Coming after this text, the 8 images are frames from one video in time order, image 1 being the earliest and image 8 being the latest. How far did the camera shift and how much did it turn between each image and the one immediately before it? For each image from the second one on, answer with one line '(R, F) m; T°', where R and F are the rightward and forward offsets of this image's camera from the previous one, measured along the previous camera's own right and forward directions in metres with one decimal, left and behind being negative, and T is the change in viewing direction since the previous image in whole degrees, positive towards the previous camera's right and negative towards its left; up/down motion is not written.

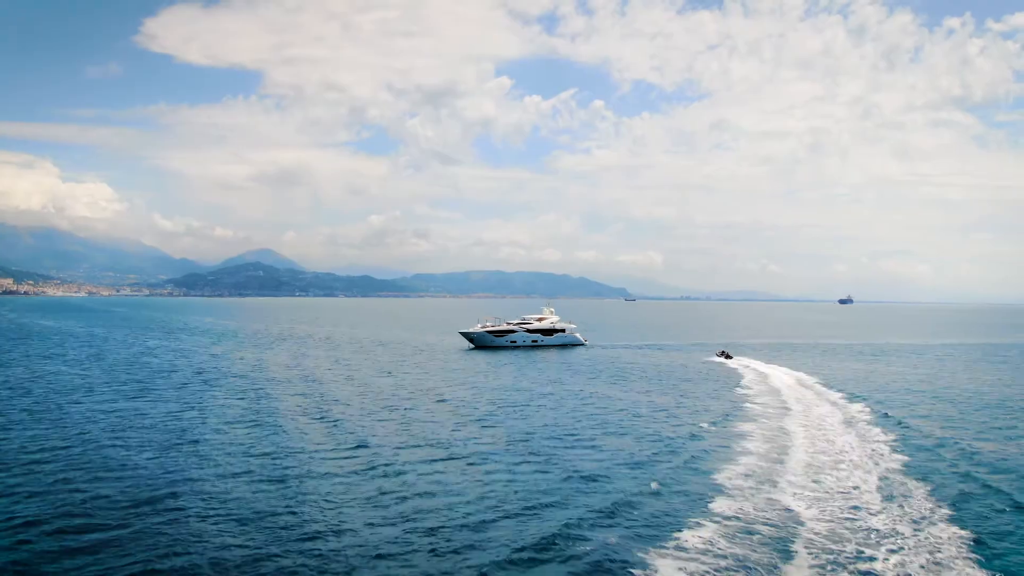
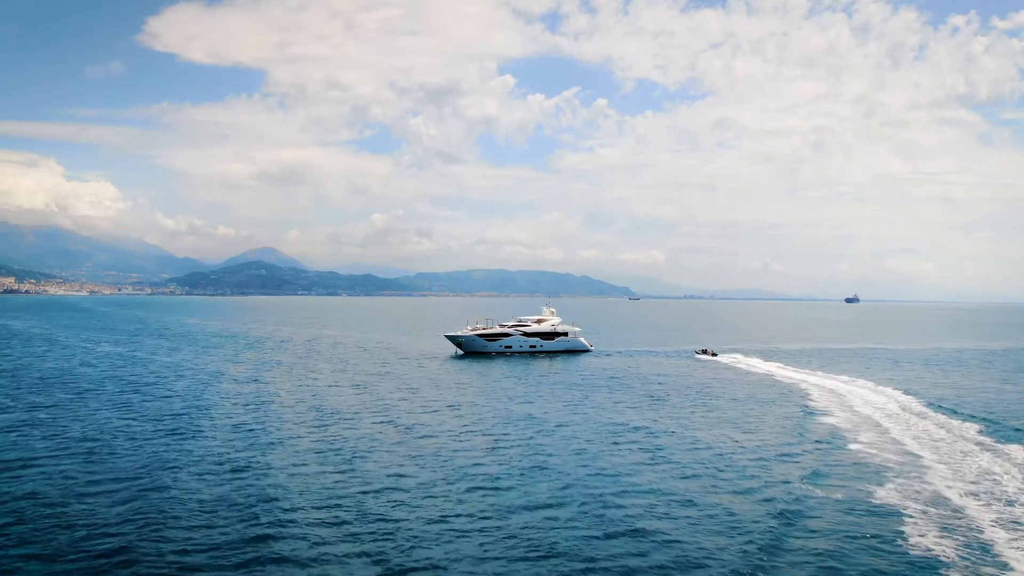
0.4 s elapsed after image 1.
(+1.2, +12.7) m; 0°
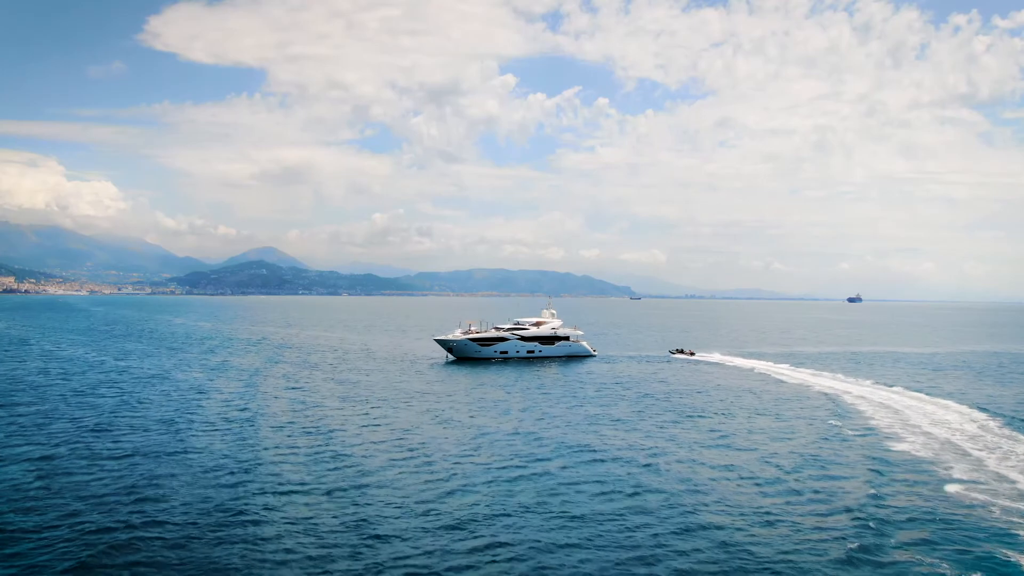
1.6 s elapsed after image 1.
(+0.6, +8.4) m; 0°
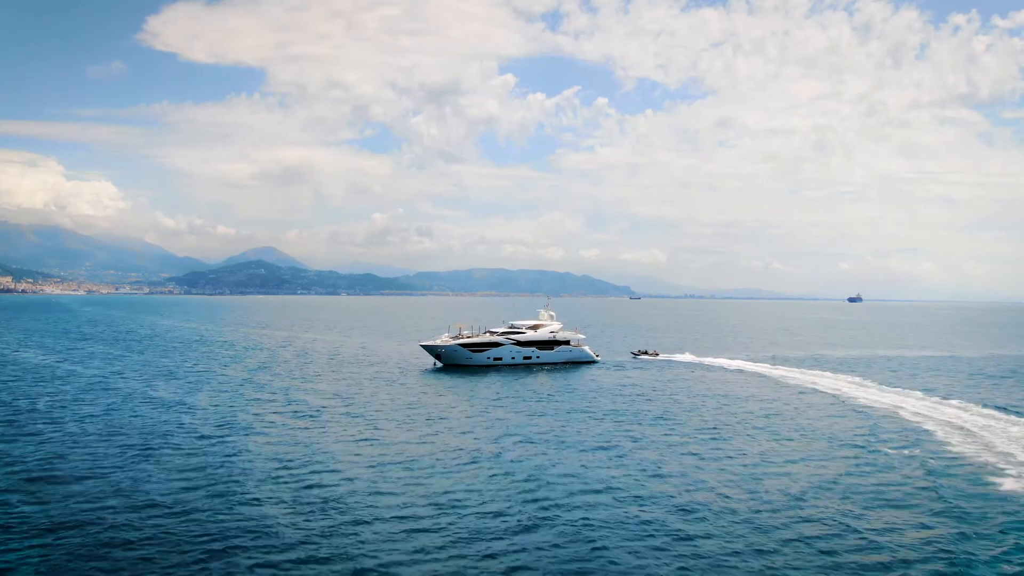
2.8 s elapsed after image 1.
(+0.7, +8.3) m; 0°
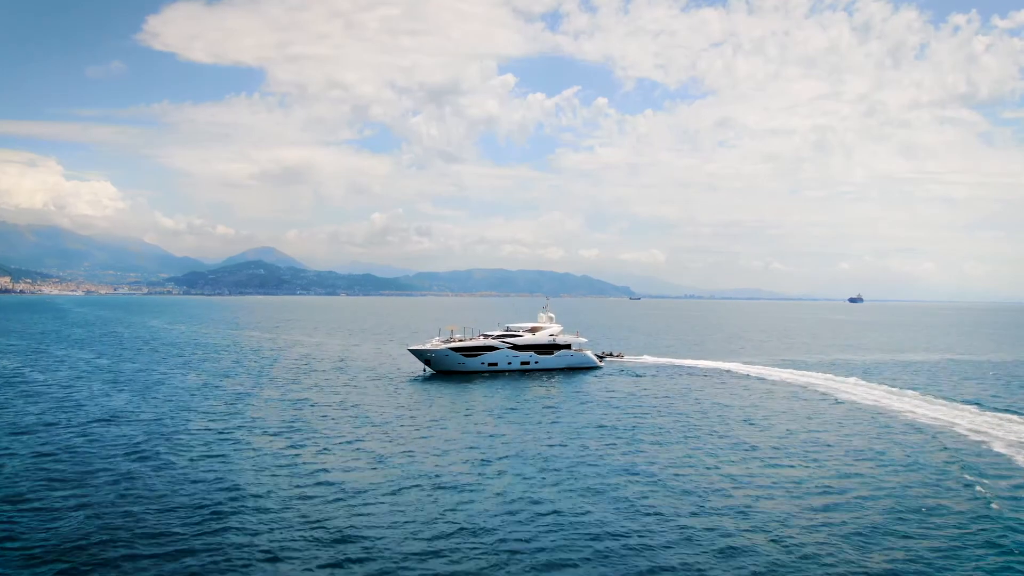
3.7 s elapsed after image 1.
(+0.4, +5.8) m; 0°
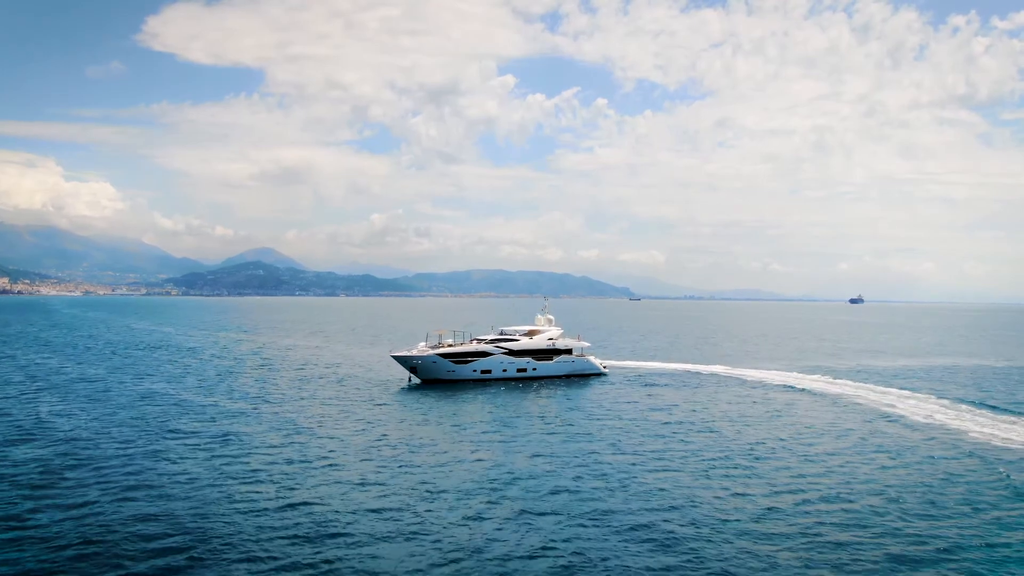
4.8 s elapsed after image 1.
(+0.4, +6.6) m; 0°
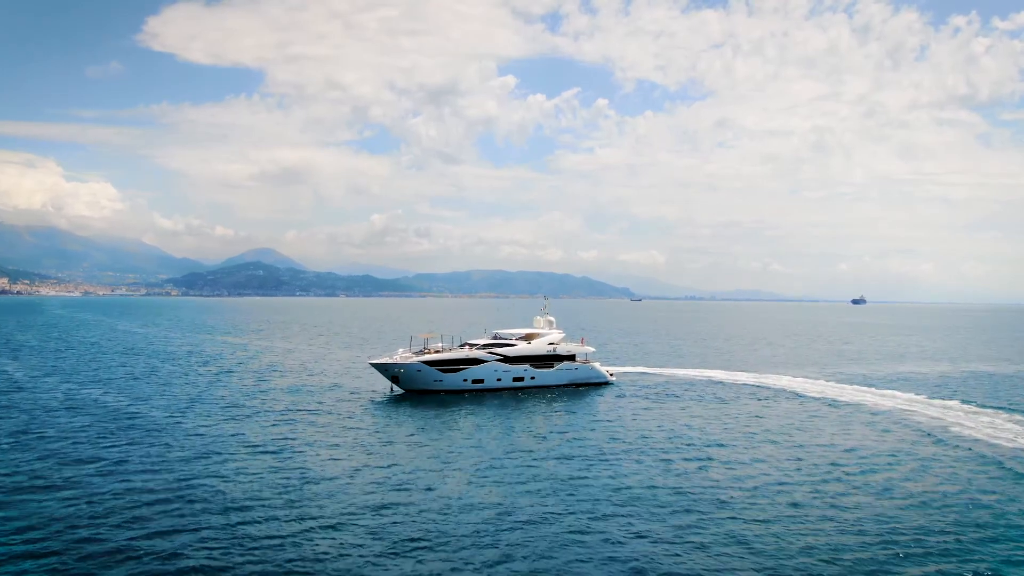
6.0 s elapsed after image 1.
(-0.1, +4.7) m; 0°
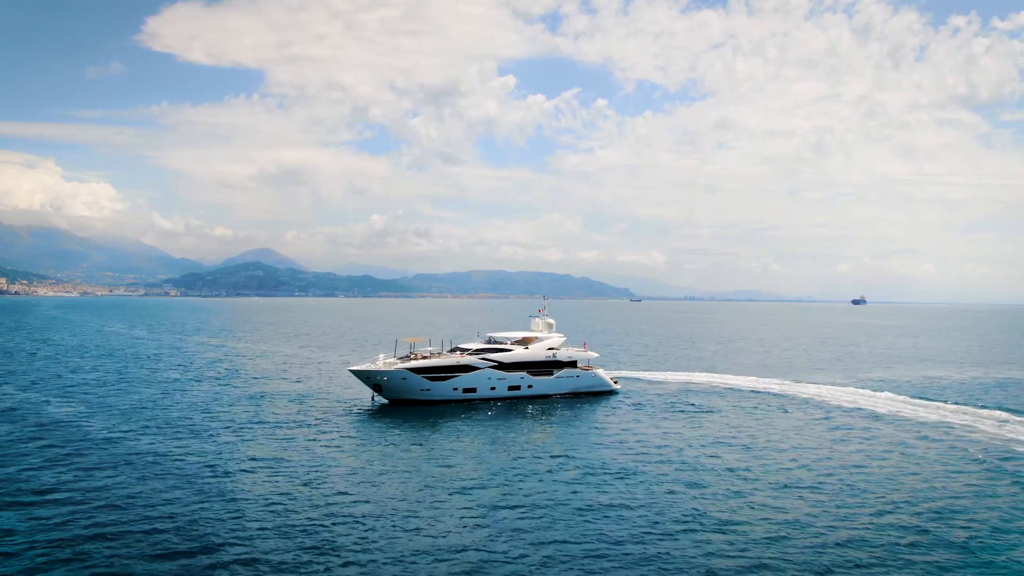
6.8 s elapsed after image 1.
(+0.4, +5.6) m; 0°
